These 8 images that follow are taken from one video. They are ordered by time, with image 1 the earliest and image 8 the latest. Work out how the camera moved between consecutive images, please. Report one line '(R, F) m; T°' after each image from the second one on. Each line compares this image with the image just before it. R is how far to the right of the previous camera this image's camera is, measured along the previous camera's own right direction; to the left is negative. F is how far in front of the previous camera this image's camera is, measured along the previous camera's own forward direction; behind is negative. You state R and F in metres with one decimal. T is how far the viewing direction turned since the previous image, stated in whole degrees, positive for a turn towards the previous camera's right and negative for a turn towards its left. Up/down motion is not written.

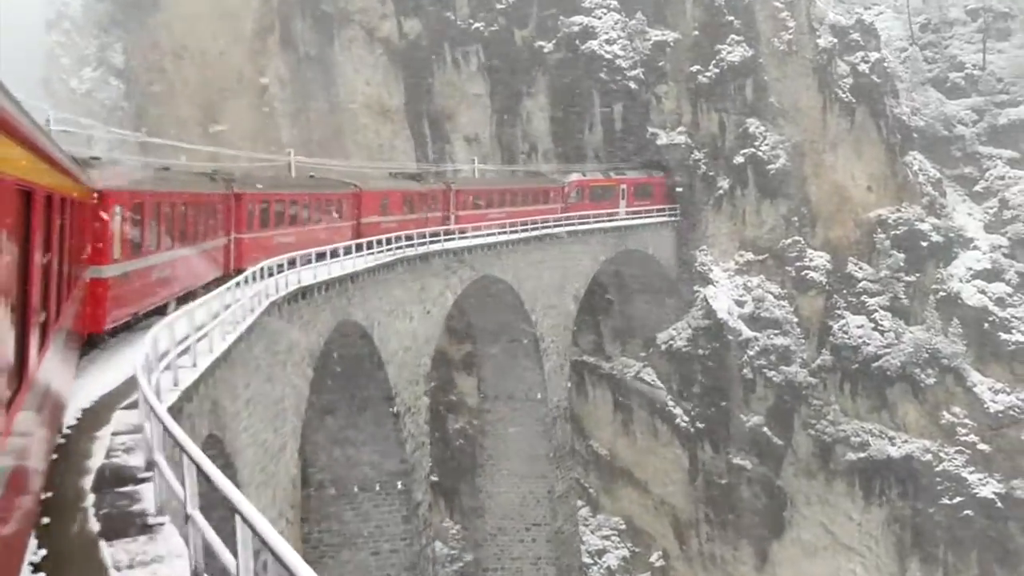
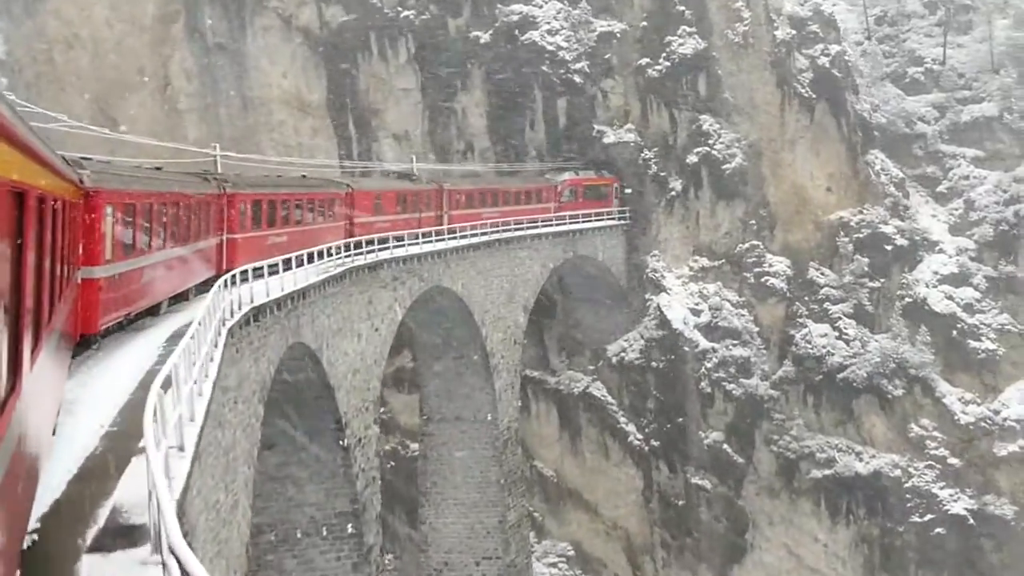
(-1.4, +3.2) m; +5°
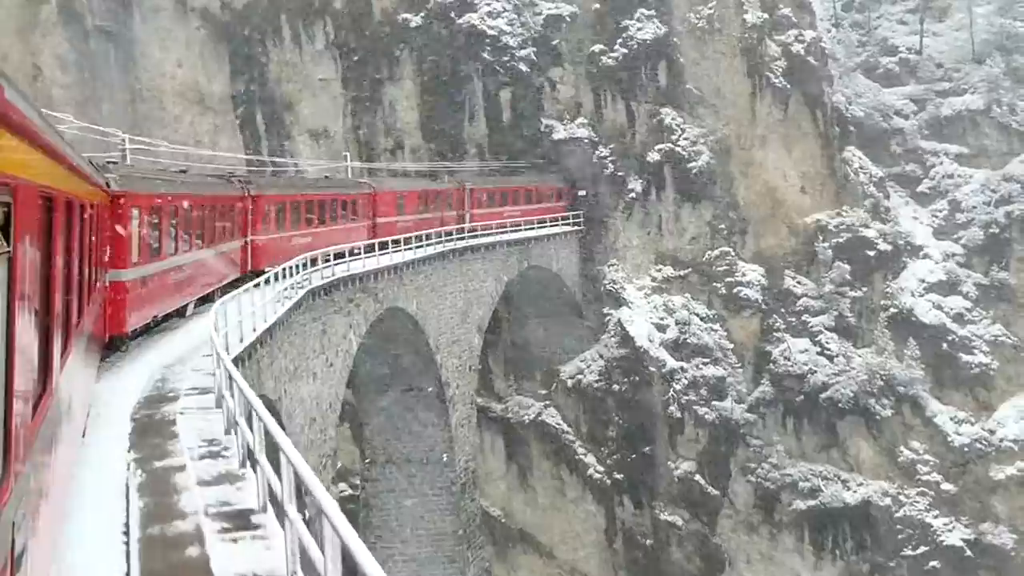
(-2.0, +4.6) m; +6°
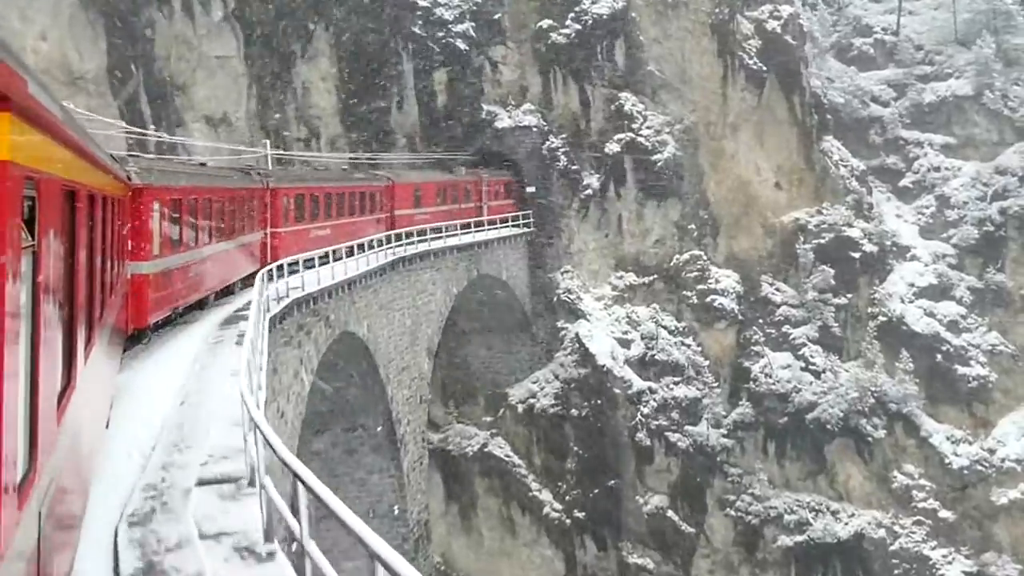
(-1.9, +4.7) m; +7°
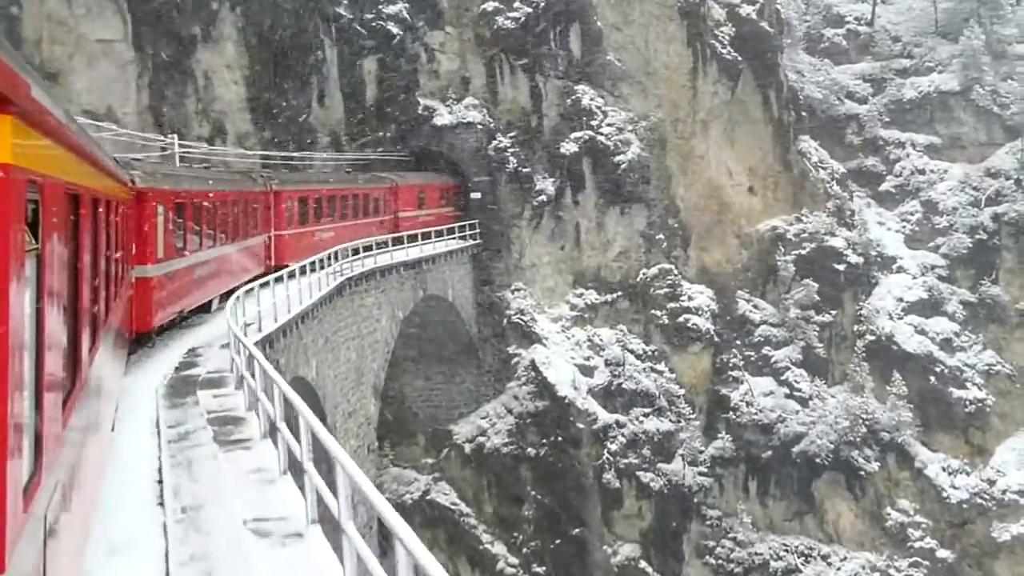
(-1.5, +4.0) m; +6°
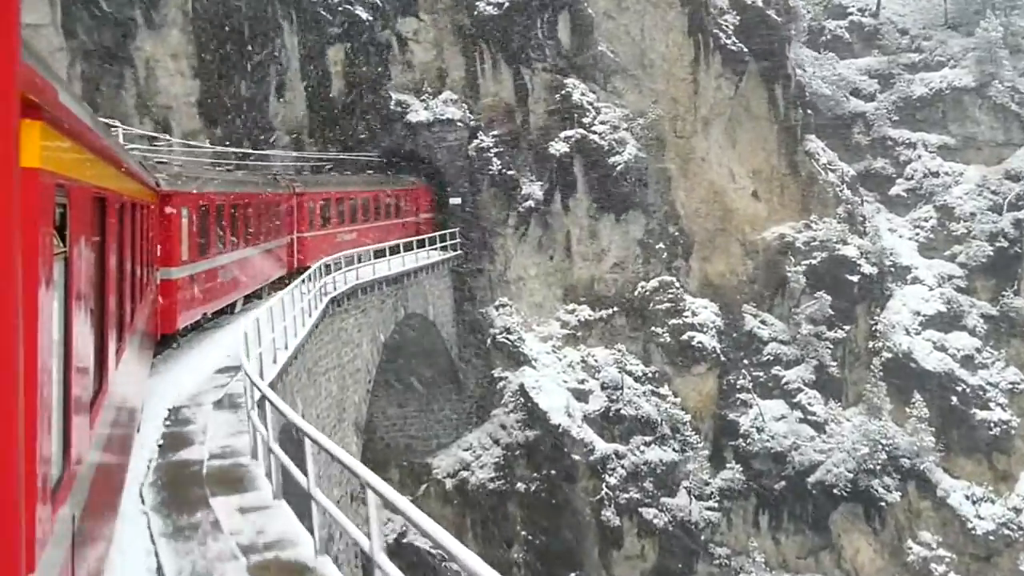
(-1.1, +2.7) m; +4°
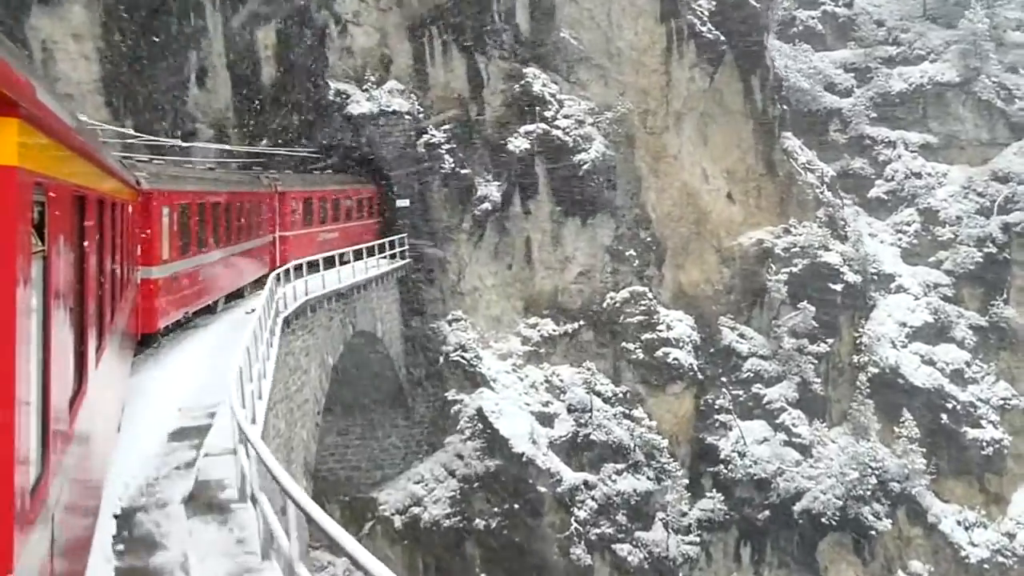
(-0.8, +2.5) m; +5°
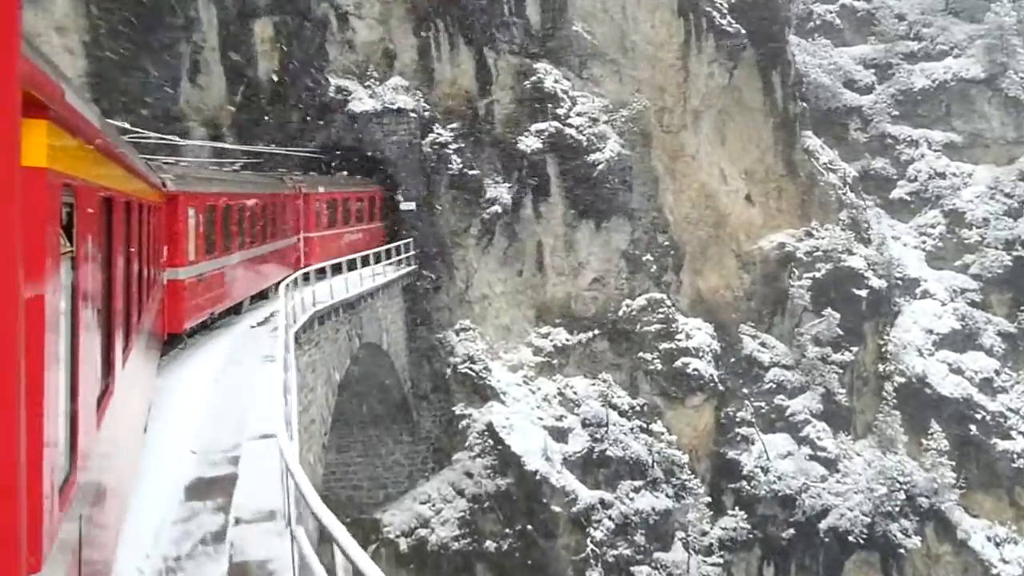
(-0.6, +1.1) m; +1°
